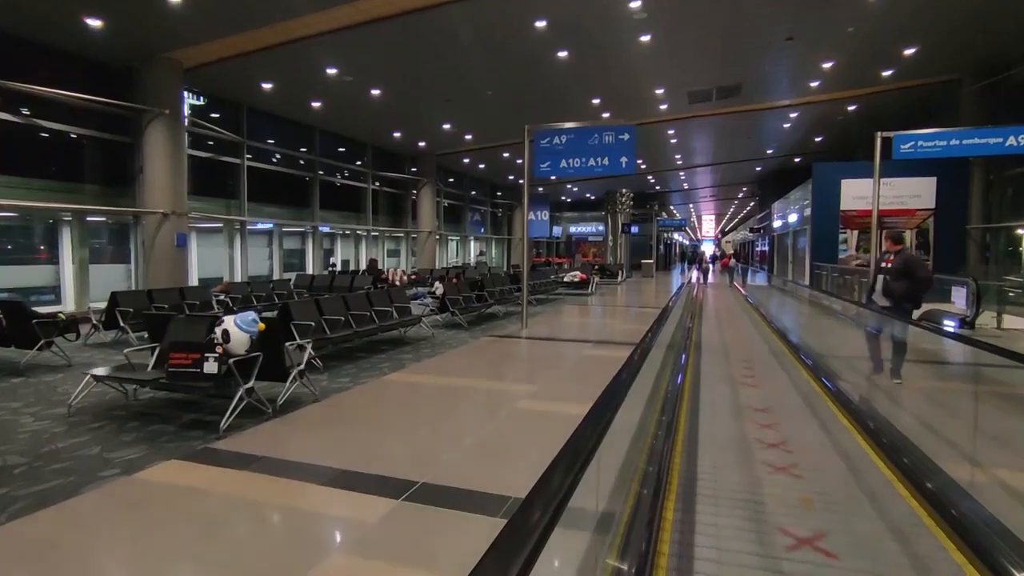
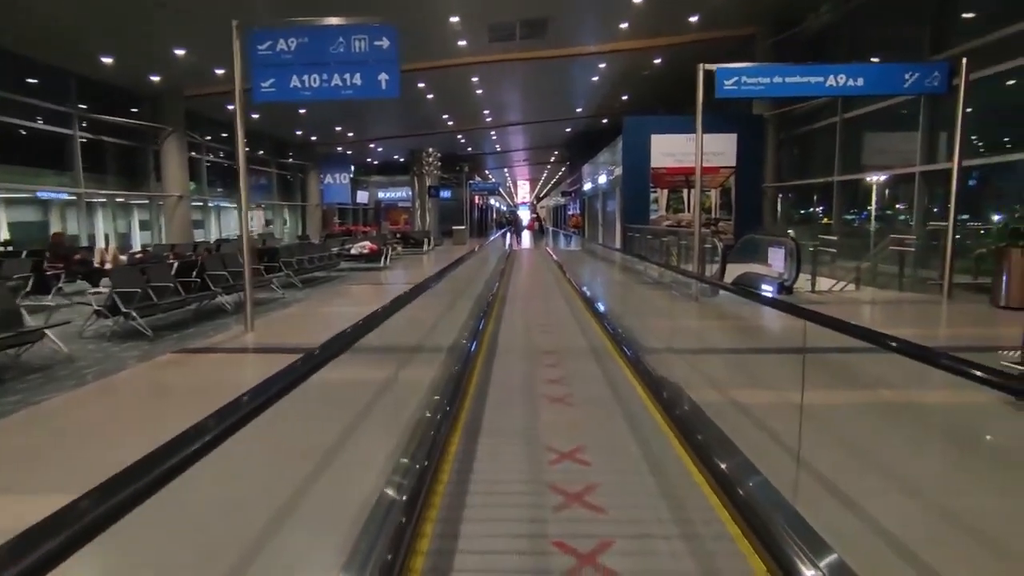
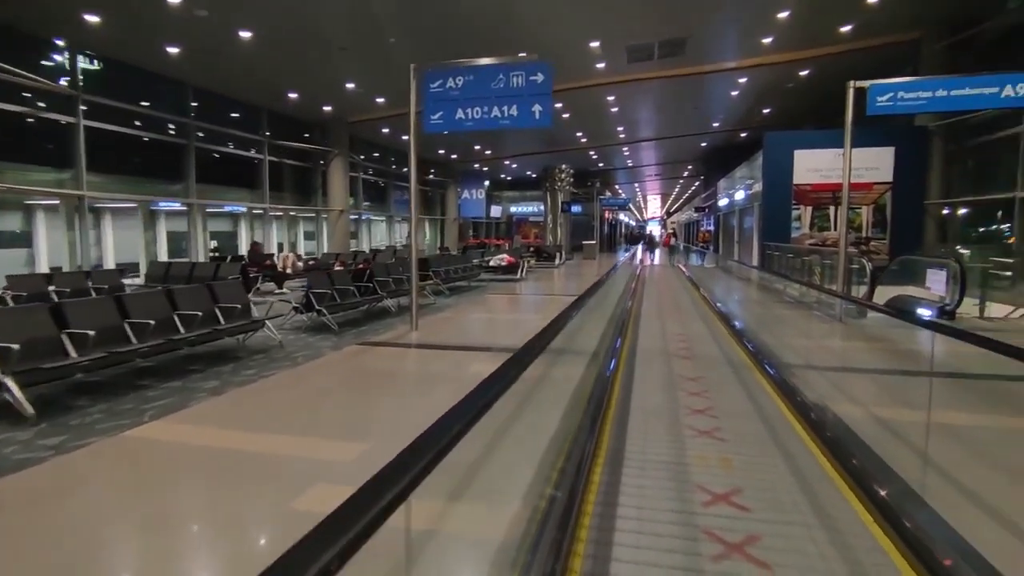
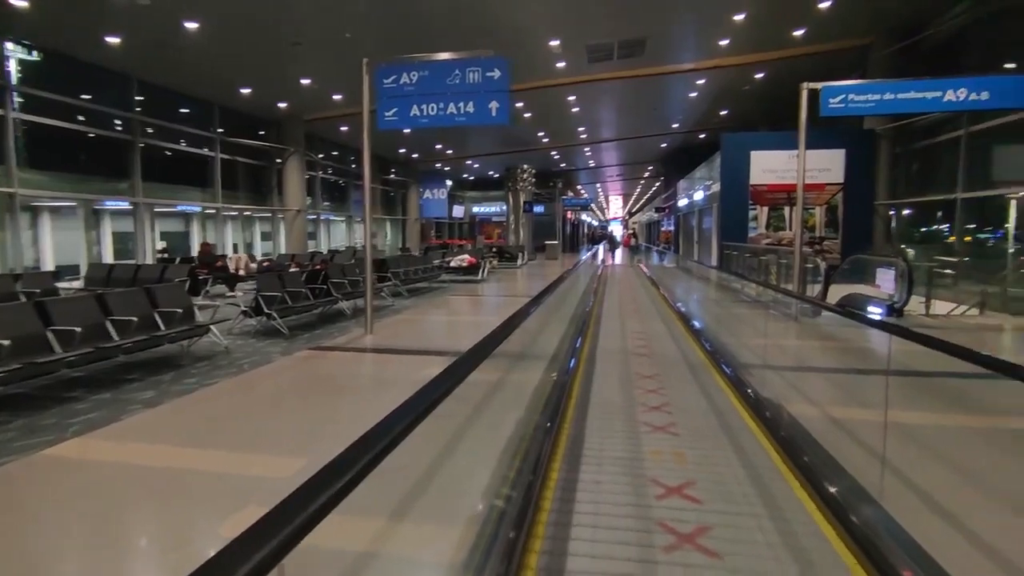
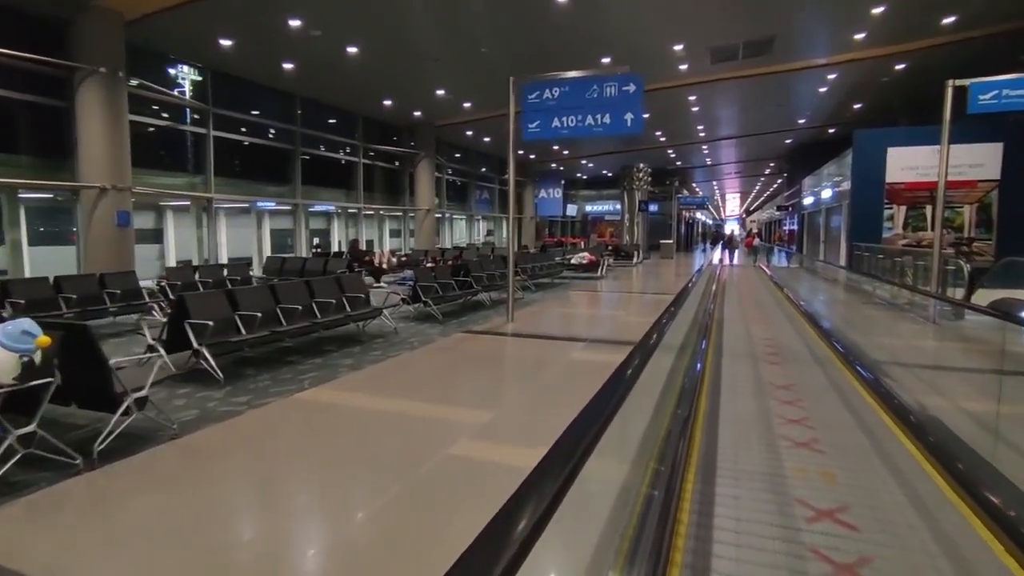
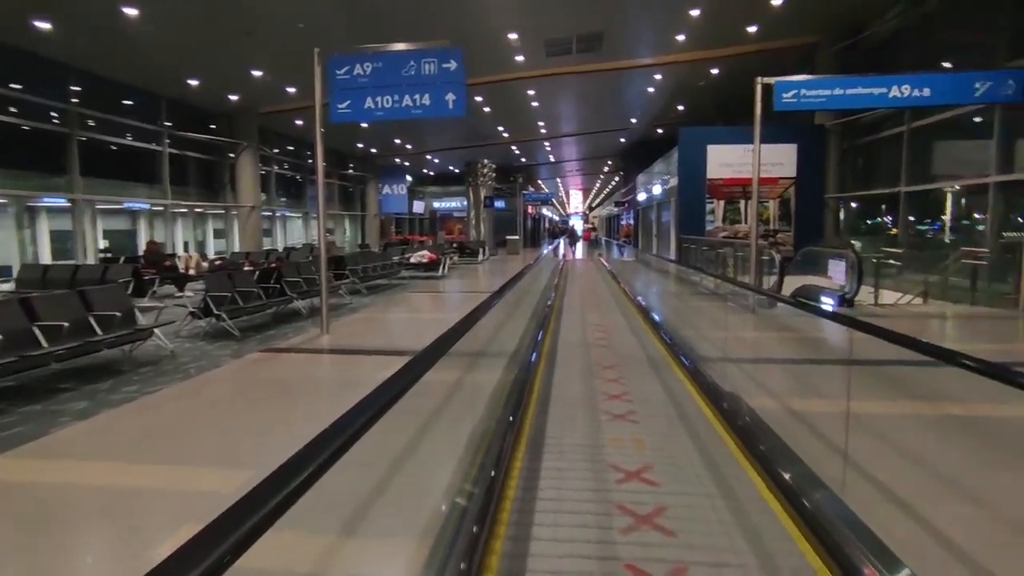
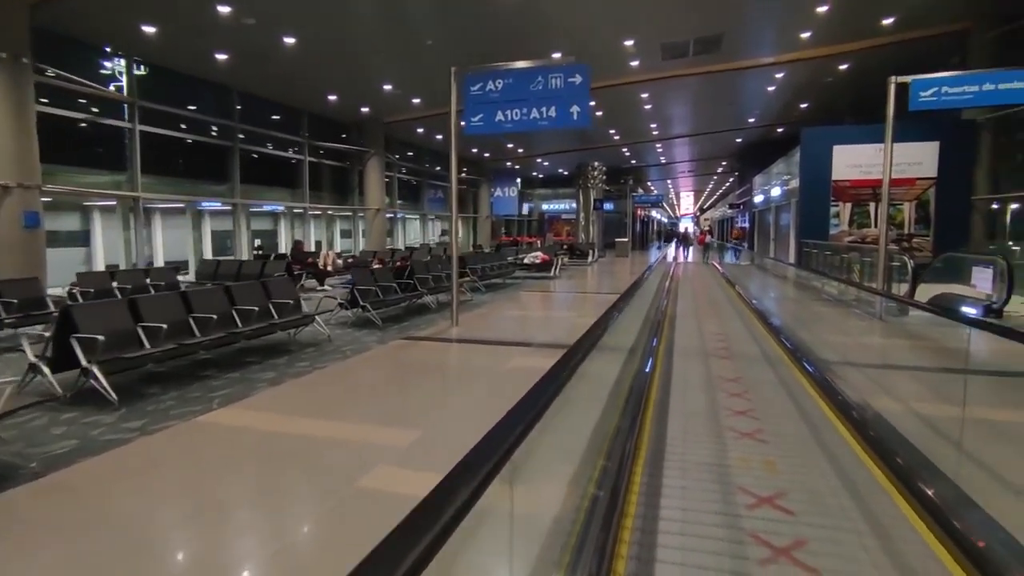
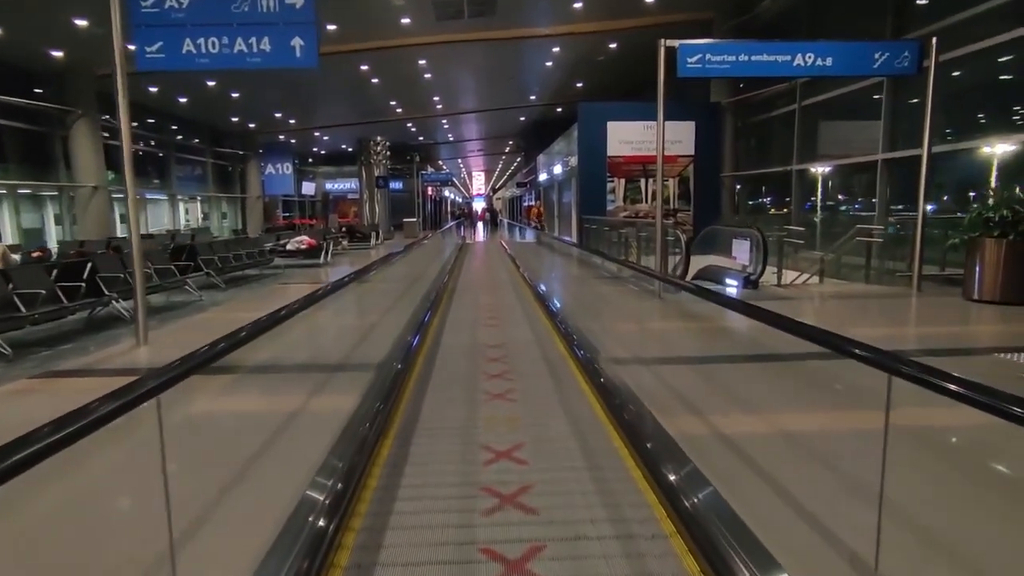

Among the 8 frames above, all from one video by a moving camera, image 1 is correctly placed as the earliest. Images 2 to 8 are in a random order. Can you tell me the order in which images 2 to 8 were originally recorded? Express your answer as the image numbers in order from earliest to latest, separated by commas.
5, 7, 3, 4, 6, 2, 8
